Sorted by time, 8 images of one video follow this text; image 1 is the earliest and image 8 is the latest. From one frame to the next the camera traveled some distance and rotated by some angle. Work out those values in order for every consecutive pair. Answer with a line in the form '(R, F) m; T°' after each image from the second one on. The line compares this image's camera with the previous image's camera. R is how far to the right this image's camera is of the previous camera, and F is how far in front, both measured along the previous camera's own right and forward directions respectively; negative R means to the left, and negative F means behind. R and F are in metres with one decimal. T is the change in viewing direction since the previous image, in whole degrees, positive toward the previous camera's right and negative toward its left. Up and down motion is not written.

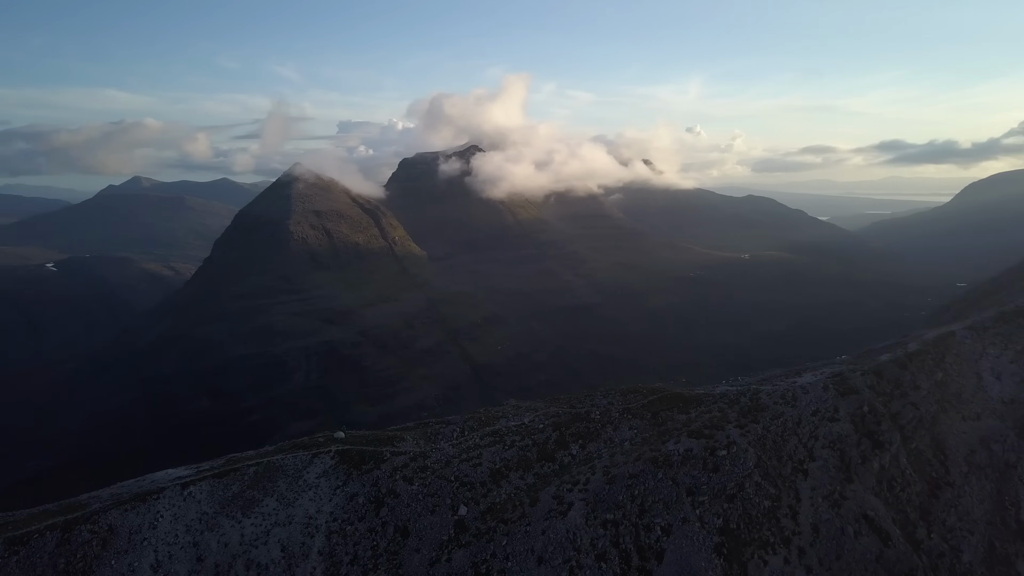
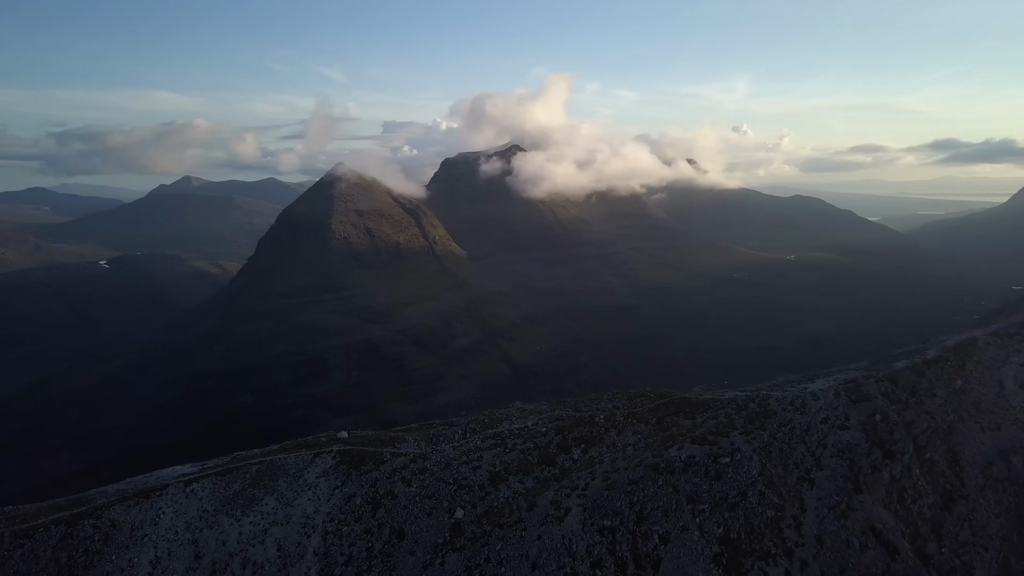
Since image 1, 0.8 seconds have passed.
(+0.8, +0.2) m; -3°
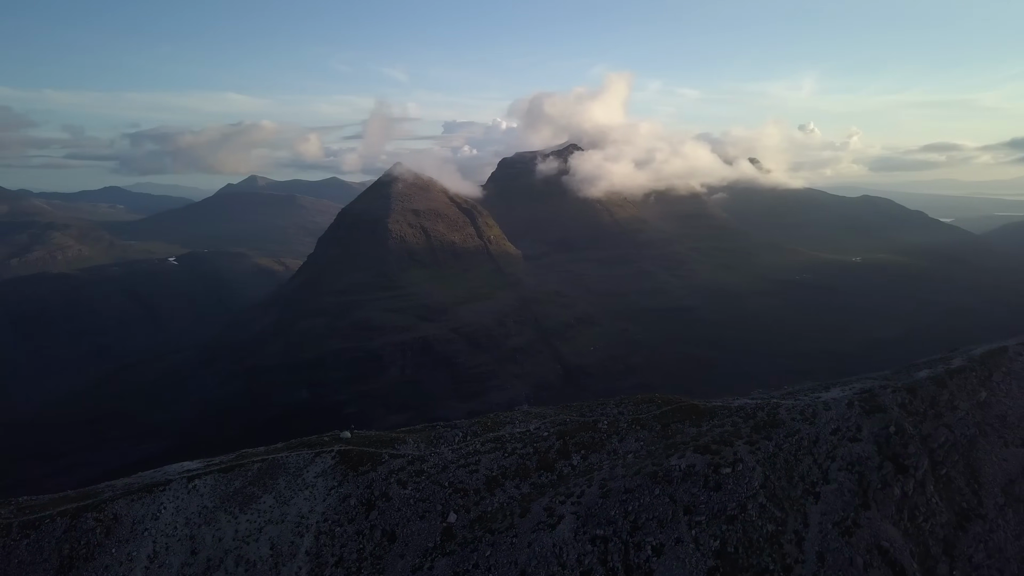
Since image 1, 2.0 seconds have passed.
(+1.2, +0.3) m; -4°
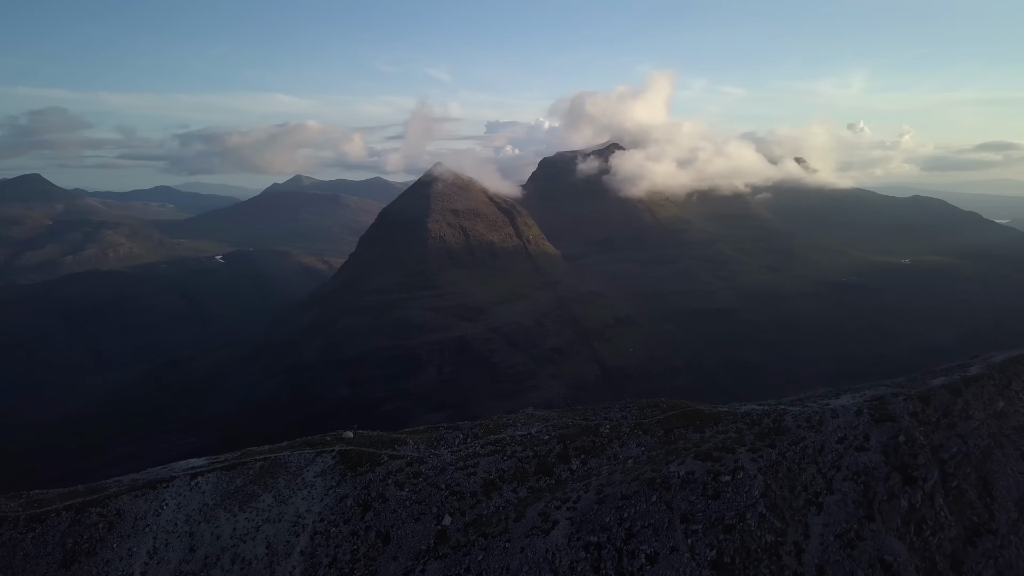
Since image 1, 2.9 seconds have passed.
(+0.8, +0.2) m; -3°
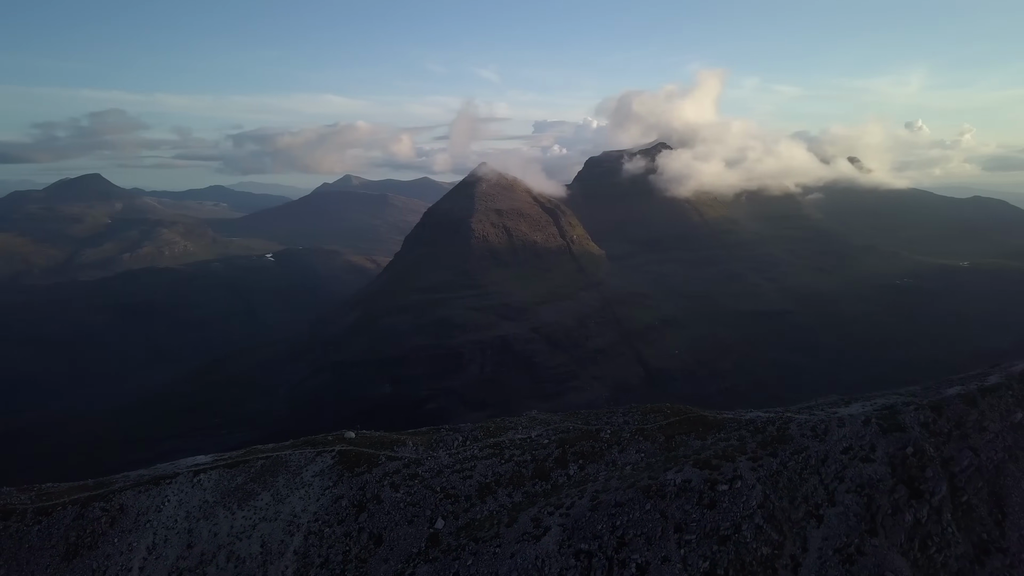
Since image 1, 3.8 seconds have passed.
(+1.0, +0.2) m; -3°
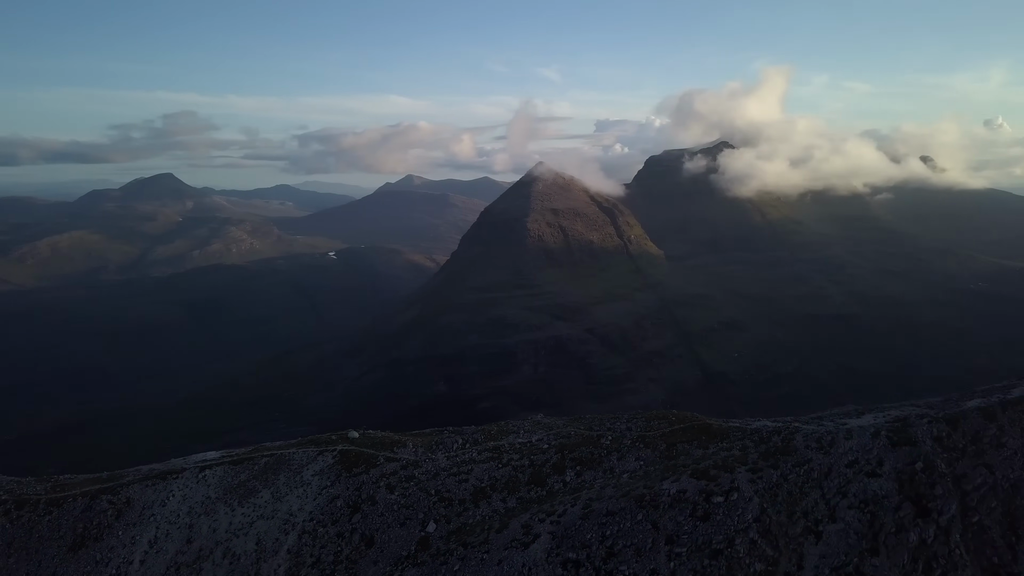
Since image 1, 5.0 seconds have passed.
(+1.2, +0.3) m; -4°
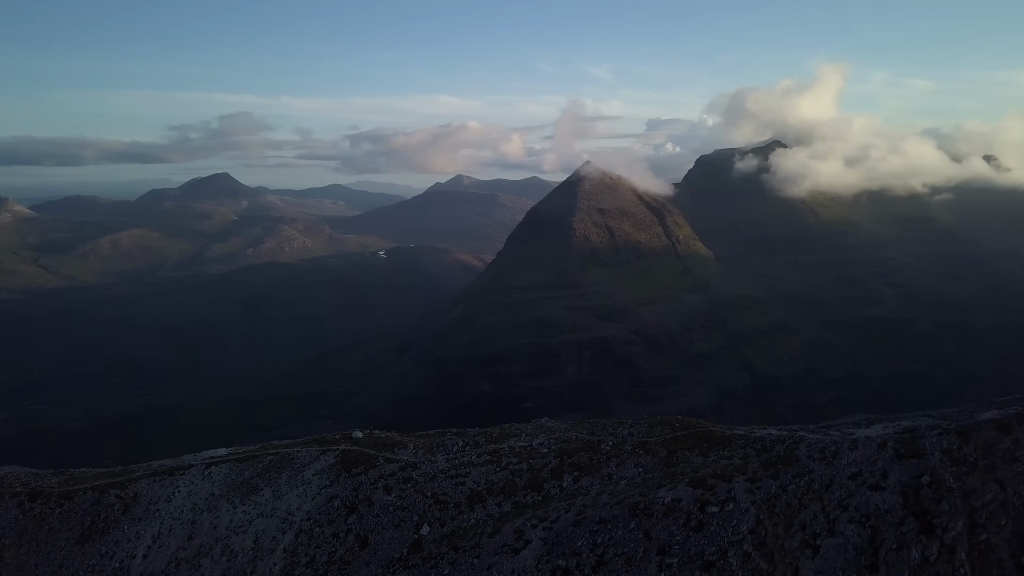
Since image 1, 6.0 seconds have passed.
(+1.0, +0.2) m; -3°
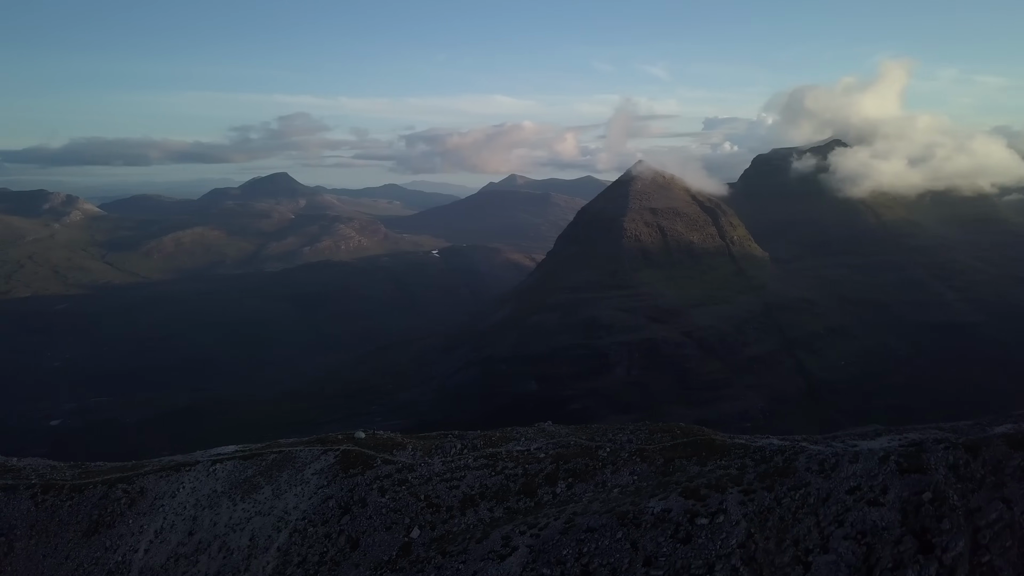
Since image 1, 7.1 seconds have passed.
(+1.1, +0.3) m; -4°
